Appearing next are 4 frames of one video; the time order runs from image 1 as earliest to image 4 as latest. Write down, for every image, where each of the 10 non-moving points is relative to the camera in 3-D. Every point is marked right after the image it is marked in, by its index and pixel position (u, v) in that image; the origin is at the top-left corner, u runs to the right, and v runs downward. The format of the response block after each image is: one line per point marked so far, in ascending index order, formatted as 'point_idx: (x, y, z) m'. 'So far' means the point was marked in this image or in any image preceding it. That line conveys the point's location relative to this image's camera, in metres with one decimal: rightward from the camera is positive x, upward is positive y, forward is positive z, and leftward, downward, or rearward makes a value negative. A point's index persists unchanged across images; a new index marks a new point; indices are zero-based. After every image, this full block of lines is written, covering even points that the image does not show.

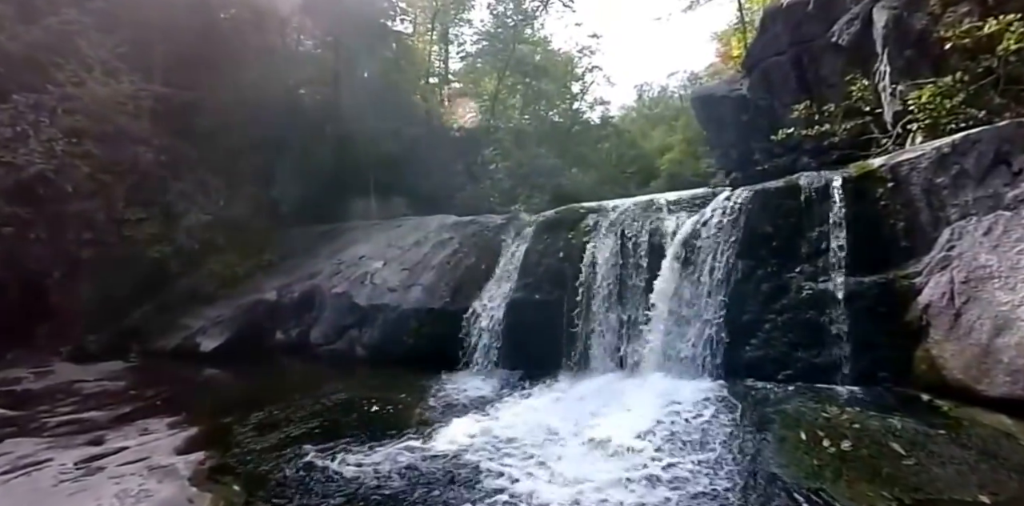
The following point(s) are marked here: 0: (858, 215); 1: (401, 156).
0: (+3.8, +0.4, +5.1) m
1: (-3.5, +2.9, +15.0) m
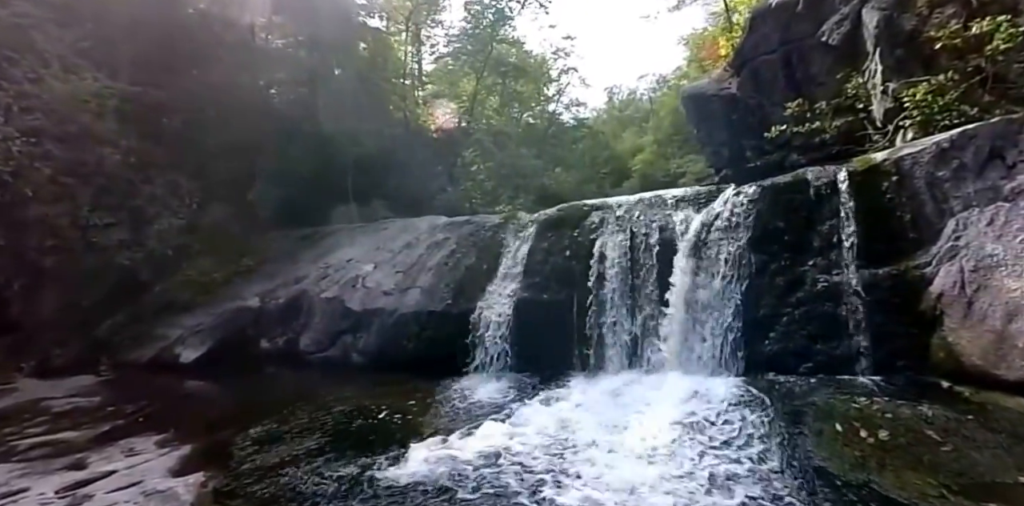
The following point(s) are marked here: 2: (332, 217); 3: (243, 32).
0: (+4.0, +0.5, +5.3) m
1: (-4.1, +2.7, +14.6) m
2: (-5.2, +1.0, +13.7) m
3: (-7.2, +5.9, +12.9) m
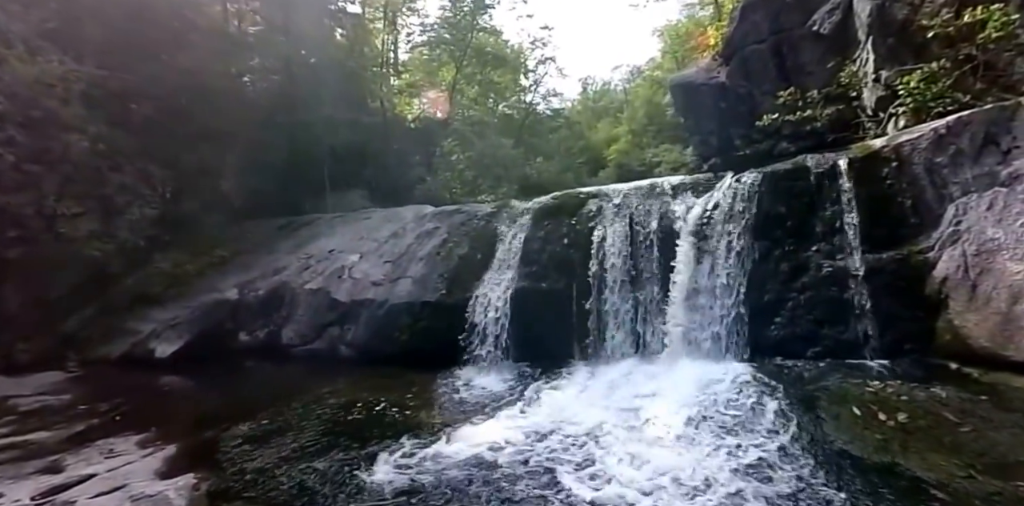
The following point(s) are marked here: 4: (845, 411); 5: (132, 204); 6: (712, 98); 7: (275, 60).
0: (+4.0, +0.7, +5.3) m
1: (-4.6, +3.0, +14.2) m
2: (-5.7, +1.2, +13.2) m
3: (-7.7, +6.1, +12.2) m
4: (+2.8, -1.3, +4.0) m
5: (-7.9, +1.0, +9.9) m
6: (+4.8, +3.6, +11.0) m
7: (-6.5, +5.3, +13.0) m
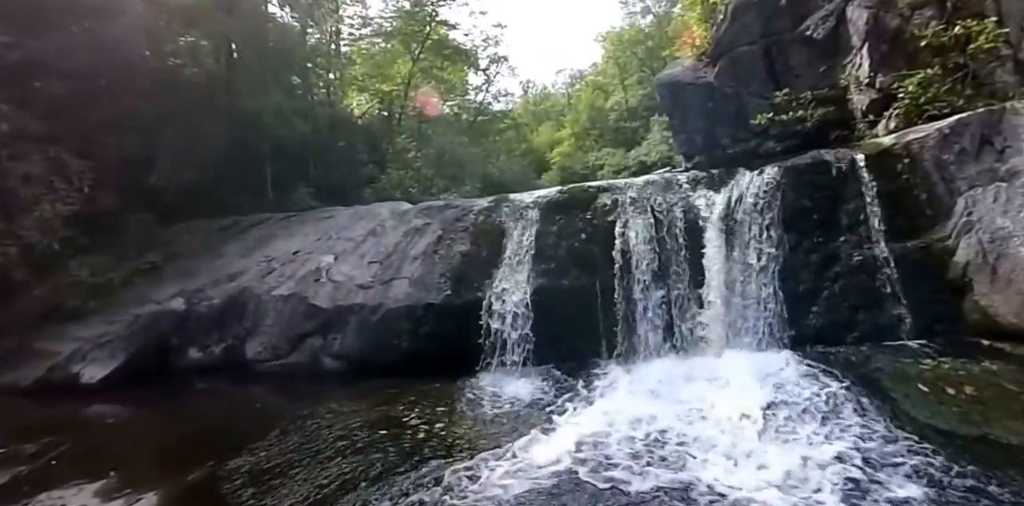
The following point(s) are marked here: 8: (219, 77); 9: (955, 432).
0: (+4.5, +0.8, +5.7) m
1: (-5.5, +2.9, +12.9) m
2: (-6.4, +1.2, +11.8) m
3: (-8.3, +6.0, +10.5) m
4: (+3.5, -1.2, +4.1) m
5: (-8.0, +0.9, +8.2) m
6: (+4.2, +3.7, +11.4) m
7: (-7.2, +5.2, +11.5) m
8: (-6.9, +4.2, +11.3) m
9: (+3.2, -1.3, +3.4) m
